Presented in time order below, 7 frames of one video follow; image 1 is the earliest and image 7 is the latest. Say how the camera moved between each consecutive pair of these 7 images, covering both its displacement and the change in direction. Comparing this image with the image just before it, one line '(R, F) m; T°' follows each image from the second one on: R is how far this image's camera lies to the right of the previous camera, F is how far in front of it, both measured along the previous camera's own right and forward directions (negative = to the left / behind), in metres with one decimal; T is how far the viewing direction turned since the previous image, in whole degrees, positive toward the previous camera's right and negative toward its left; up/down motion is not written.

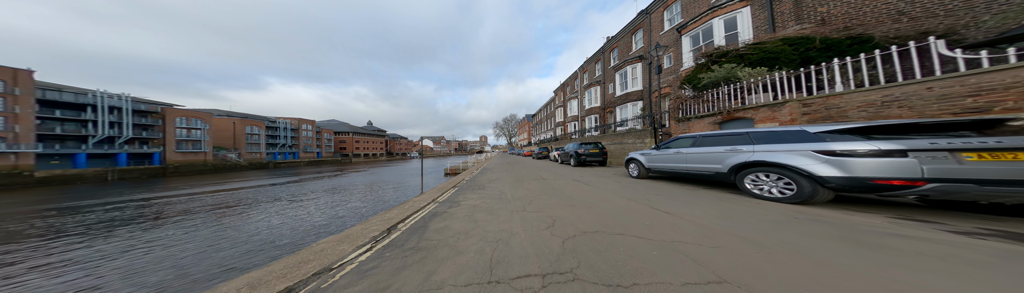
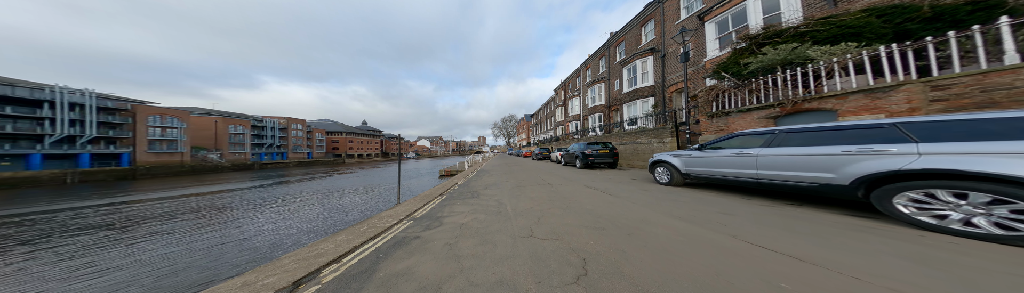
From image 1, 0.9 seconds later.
(-0.1, +1.3) m; 0°
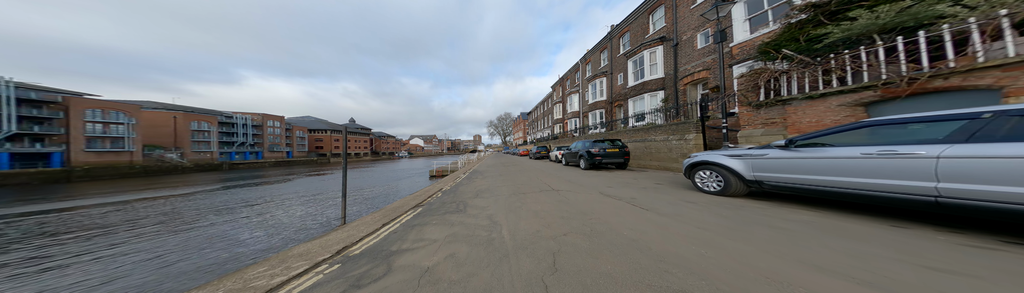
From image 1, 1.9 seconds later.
(-0.1, +1.5) m; +2°
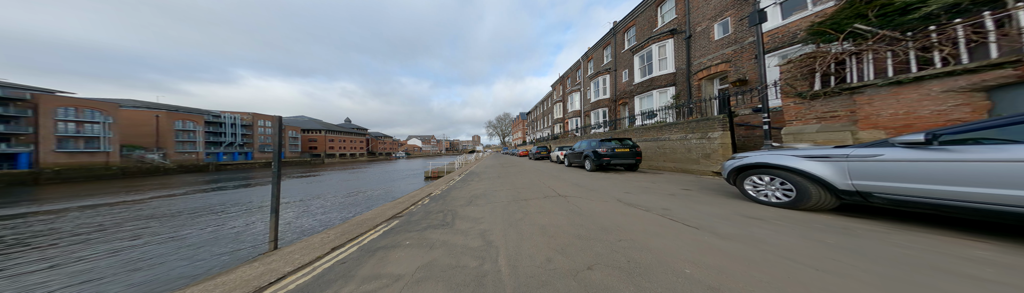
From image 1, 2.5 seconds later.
(0.0, +0.9) m; 0°
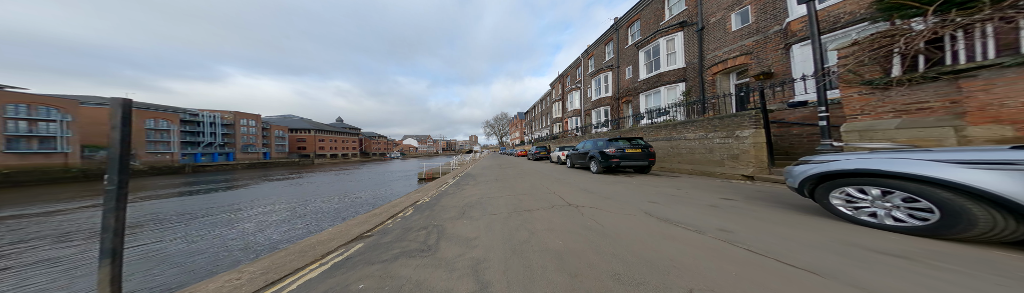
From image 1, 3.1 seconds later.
(-0.1, +0.9) m; +1°
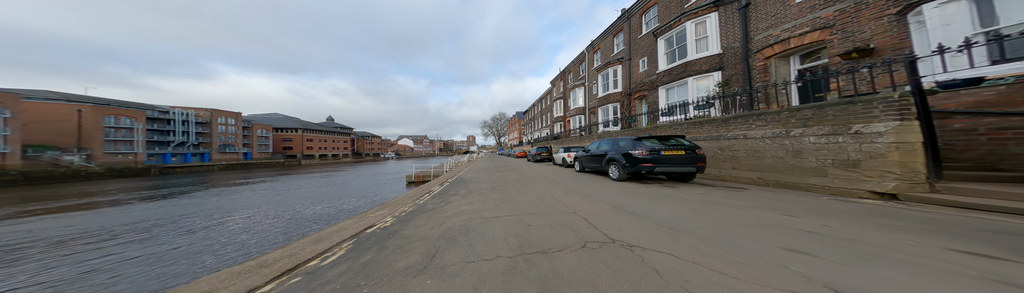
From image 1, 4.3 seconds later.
(-0.1, +2.0) m; 0°
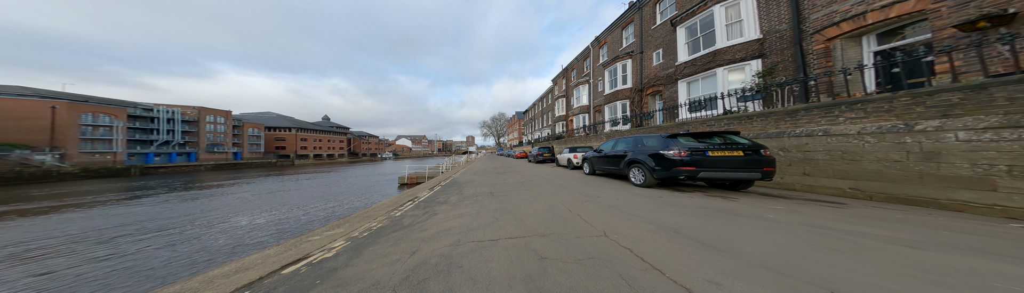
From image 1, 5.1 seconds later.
(-0.1, +1.4) m; 0°
